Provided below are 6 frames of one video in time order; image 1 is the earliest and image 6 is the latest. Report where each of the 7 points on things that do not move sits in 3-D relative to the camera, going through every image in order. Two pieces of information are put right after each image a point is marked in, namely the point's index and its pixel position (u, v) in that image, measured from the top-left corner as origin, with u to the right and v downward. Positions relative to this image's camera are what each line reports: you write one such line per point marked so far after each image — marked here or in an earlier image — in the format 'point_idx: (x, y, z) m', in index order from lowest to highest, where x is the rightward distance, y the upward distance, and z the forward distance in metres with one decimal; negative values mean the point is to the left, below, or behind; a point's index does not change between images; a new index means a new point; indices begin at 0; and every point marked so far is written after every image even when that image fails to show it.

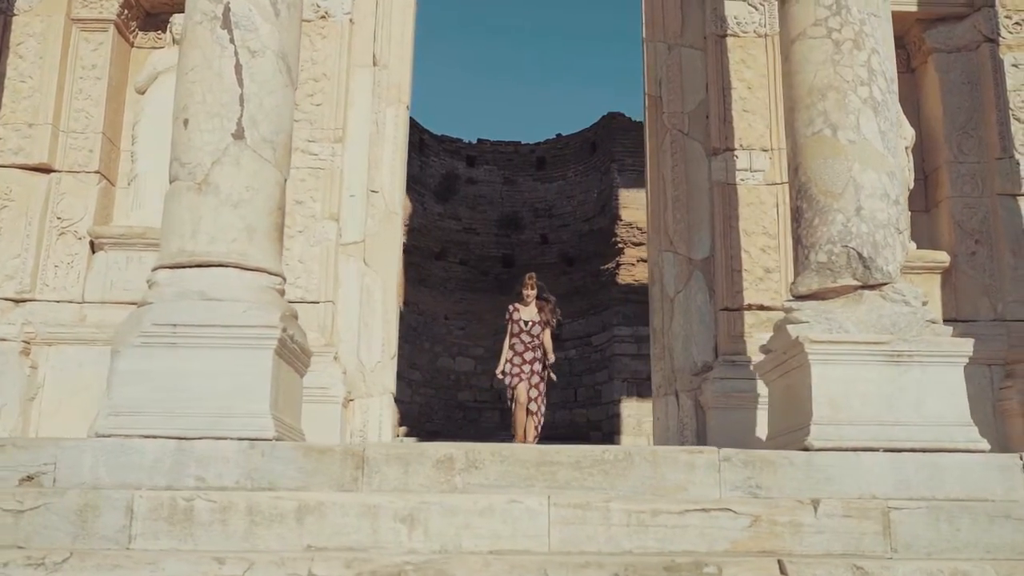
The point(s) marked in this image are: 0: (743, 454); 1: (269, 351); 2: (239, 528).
0: (+1.1, -0.8, +4.9) m
1: (-1.2, -0.3, +5.1) m
2: (-1.2, -1.0, +4.4) m
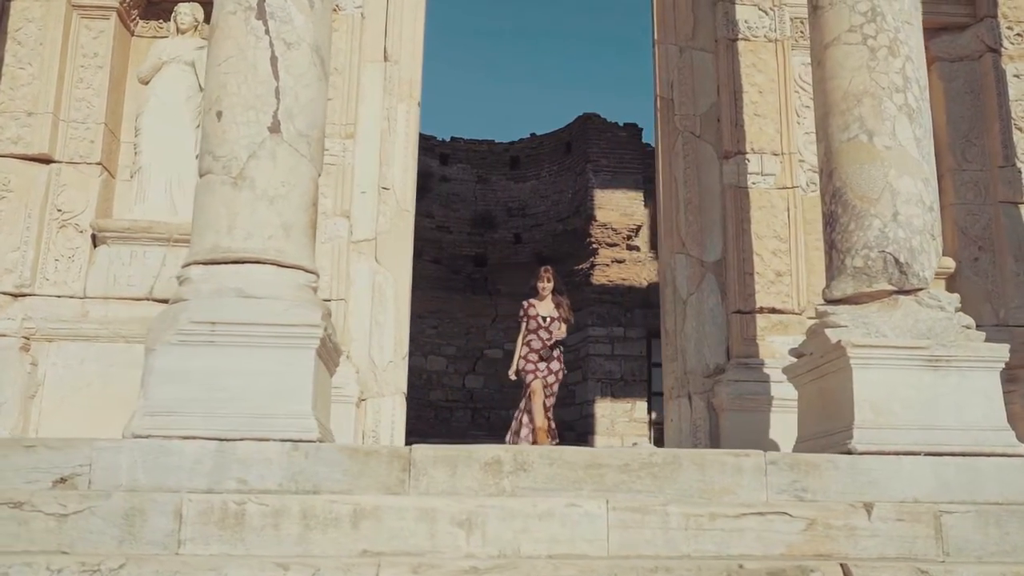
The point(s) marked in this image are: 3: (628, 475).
0: (+1.3, -0.8, +4.9) m
1: (-1.0, -0.3, +5.0) m
2: (-0.9, -1.0, +4.3) m
3: (+0.5, -0.9, +4.9) m
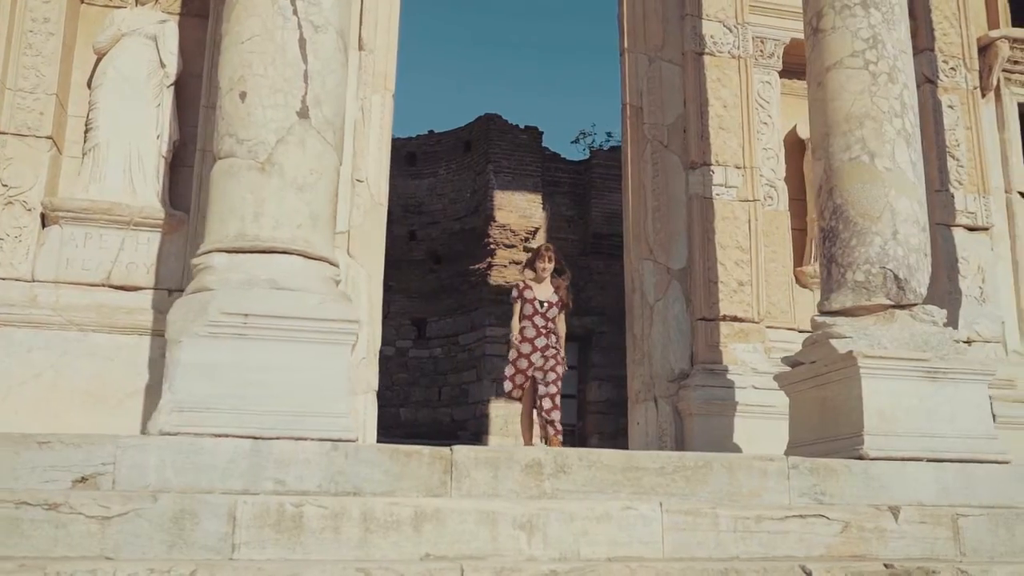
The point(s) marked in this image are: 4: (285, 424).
0: (+1.5, -0.9, +5.1) m
1: (-0.8, -0.3, +4.8) m
2: (-0.6, -1.0, +4.2) m
3: (+0.7, -0.9, +4.9) m
4: (-1.0, -0.6, +4.6) m
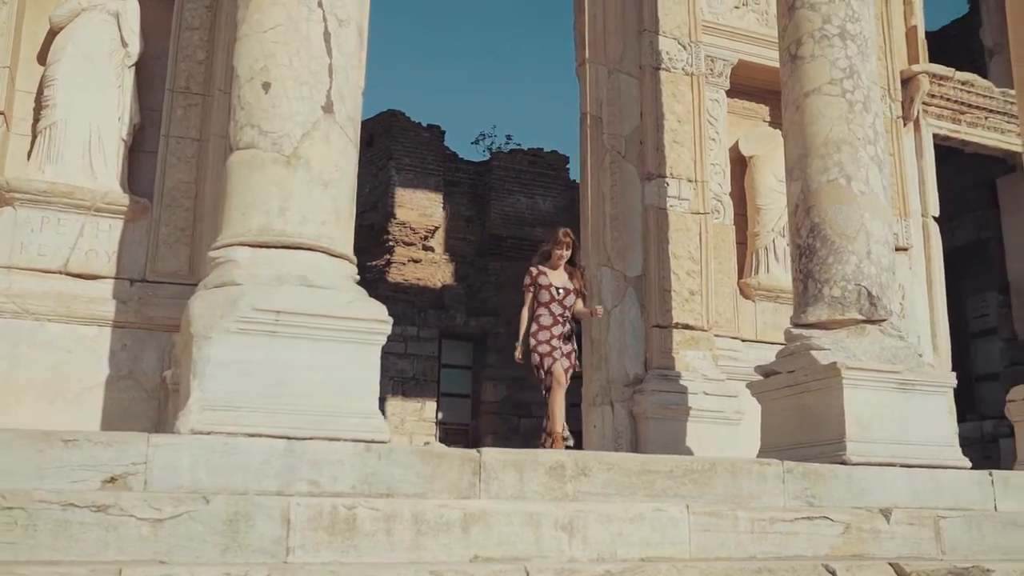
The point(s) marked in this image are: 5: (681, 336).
0: (+1.5, -0.9, +5.4) m
1: (-0.6, -0.3, +4.8) m
2: (-0.4, -1.0, +4.1) m
3: (+0.8, -1.0, +5.1) m
4: (-0.9, -0.6, +4.5) m
5: (+1.3, -0.4, +7.9) m
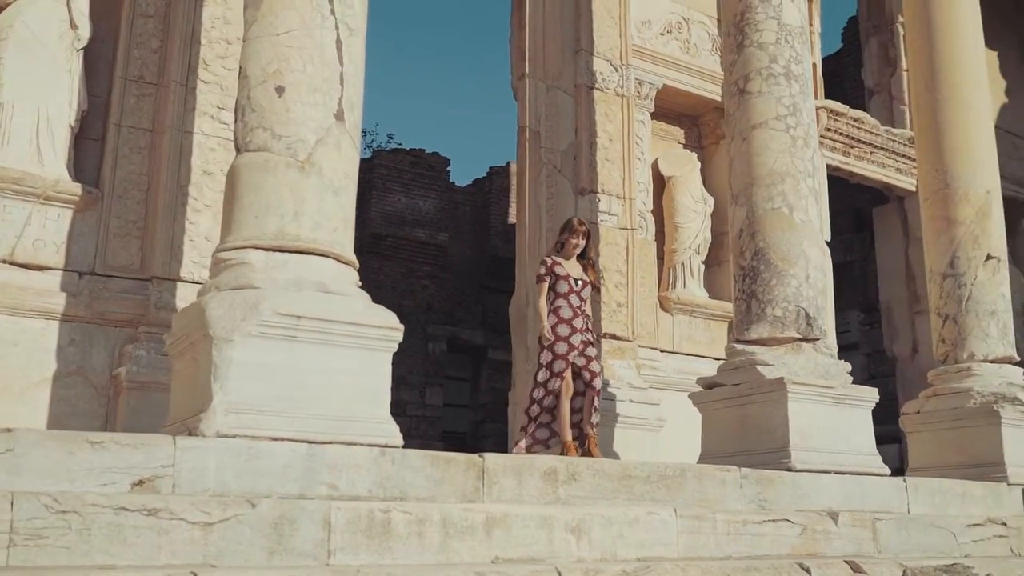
0: (+1.4, -1.1, +5.9) m
1: (-0.6, -0.3, +4.9) m
2: (-0.3, -1.1, +4.3) m
3: (+0.7, -1.1, +5.5) m
4: (-0.8, -0.6, +4.6) m
5: (+0.8, -0.5, +8.3) m
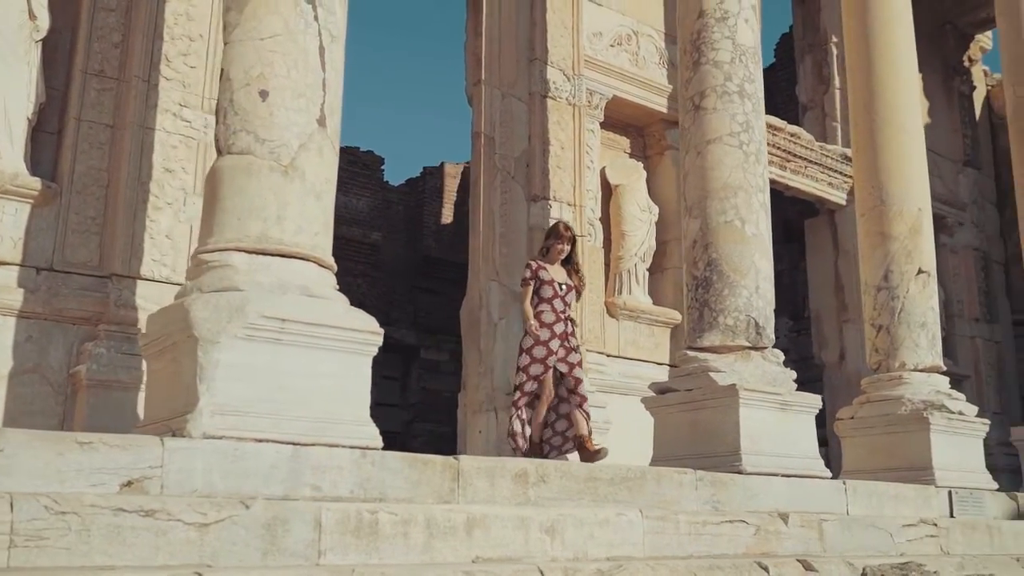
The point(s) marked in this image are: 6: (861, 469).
0: (+1.2, -1.1, +6.1) m
1: (-0.7, -0.3, +5.0) m
2: (-0.4, -1.1, +4.4) m
3: (+0.6, -1.1, +5.7) m
4: (-0.9, -0.6, +4.7) m
5: (+0.4, -0.5, +8.5) m
6: (+2.7, -1.4, +8.0) m
